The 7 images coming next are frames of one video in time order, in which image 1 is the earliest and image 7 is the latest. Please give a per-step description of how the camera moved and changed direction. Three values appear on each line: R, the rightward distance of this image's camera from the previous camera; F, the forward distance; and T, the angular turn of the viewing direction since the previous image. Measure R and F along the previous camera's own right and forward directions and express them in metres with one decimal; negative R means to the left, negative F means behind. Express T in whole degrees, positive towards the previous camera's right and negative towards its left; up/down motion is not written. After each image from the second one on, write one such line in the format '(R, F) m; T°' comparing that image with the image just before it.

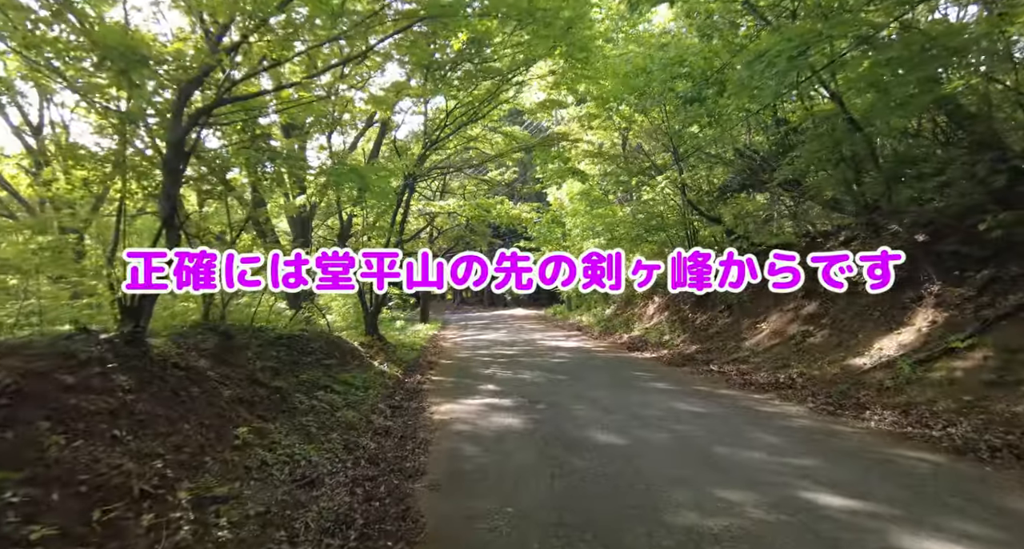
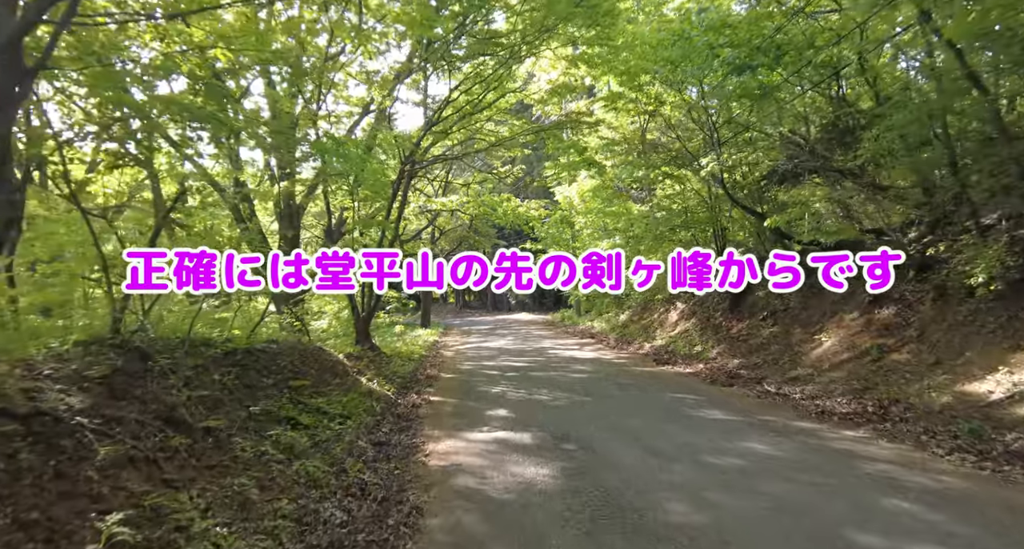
(-0.2, +1.9) m; 0°
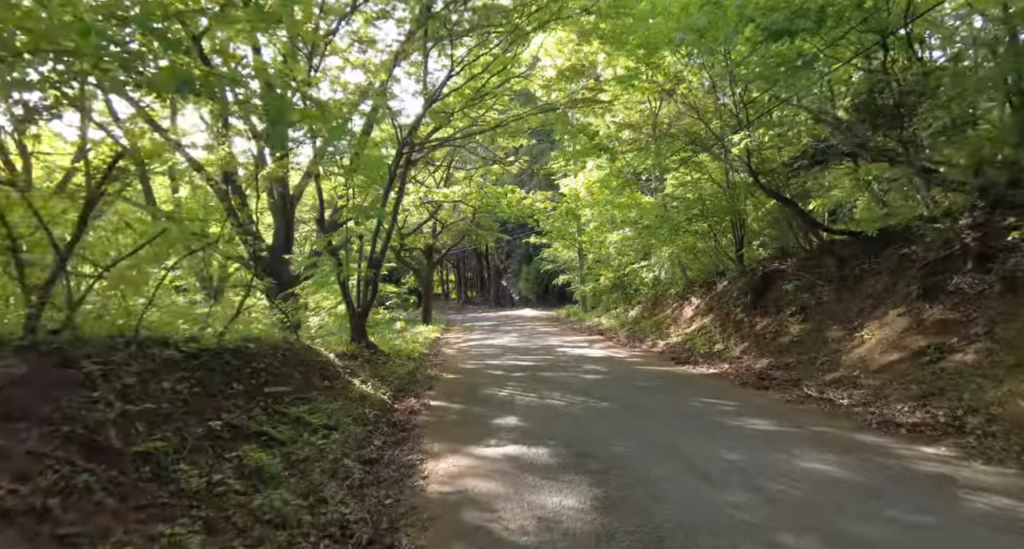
(-0.1, +1.0) m; 0°
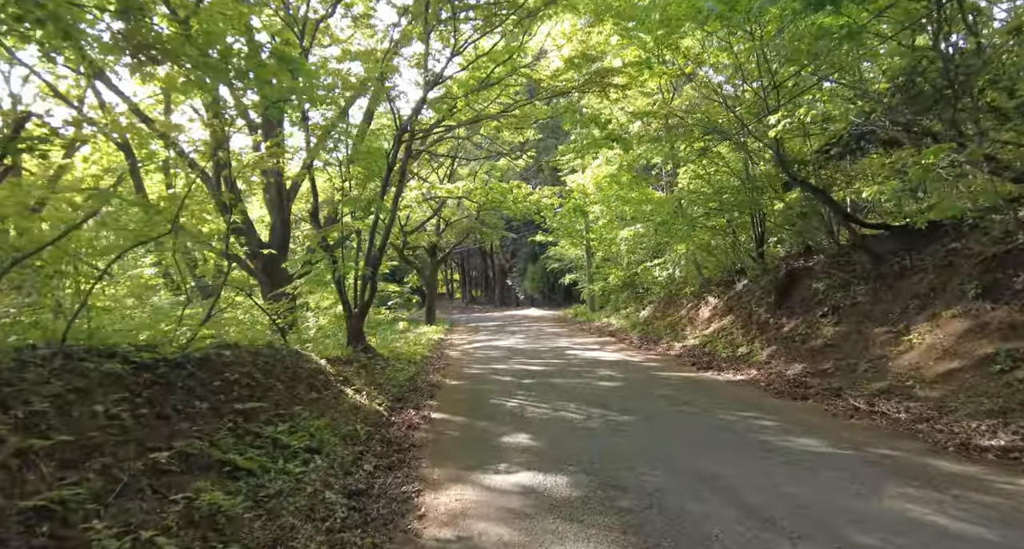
(-0.1, +0.9) m; 0°
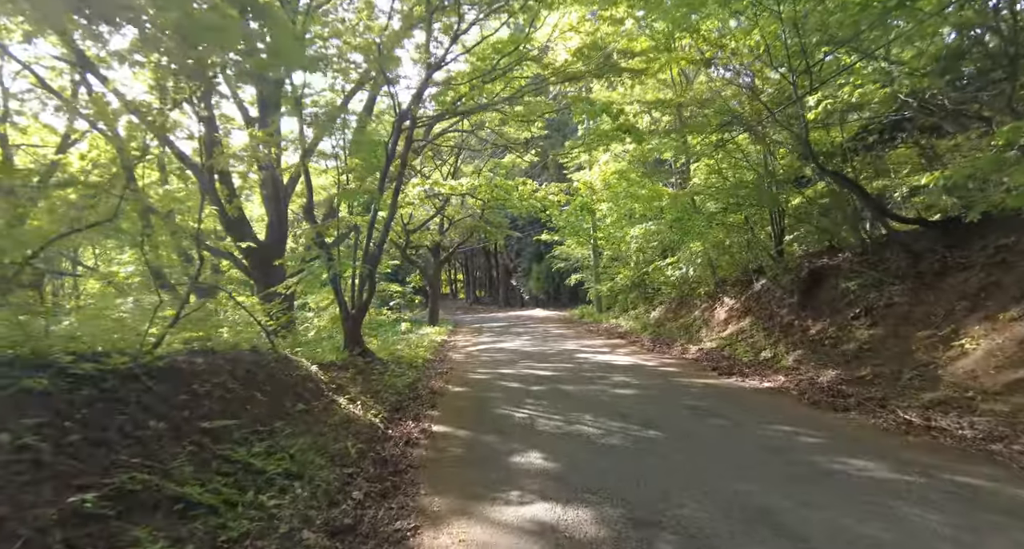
(-0.1, +0.8) m; 0°
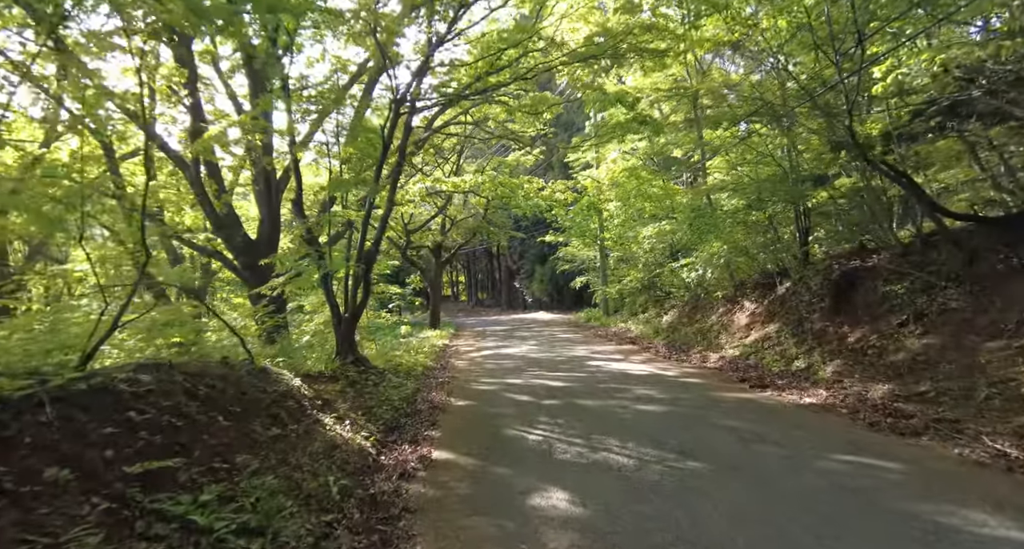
(-0.1, +1.1) m; 0°
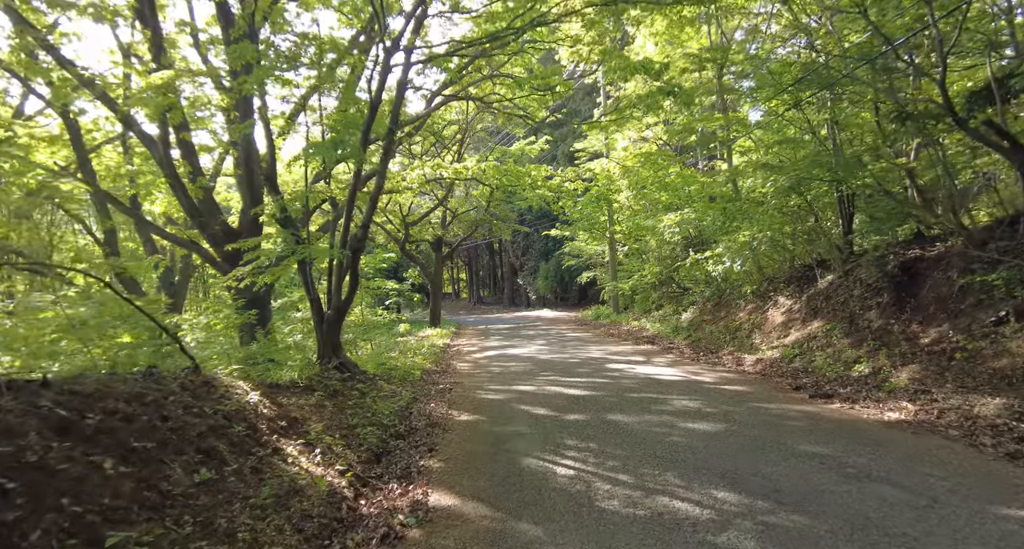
(-0.2, +1.7) m; 0°
